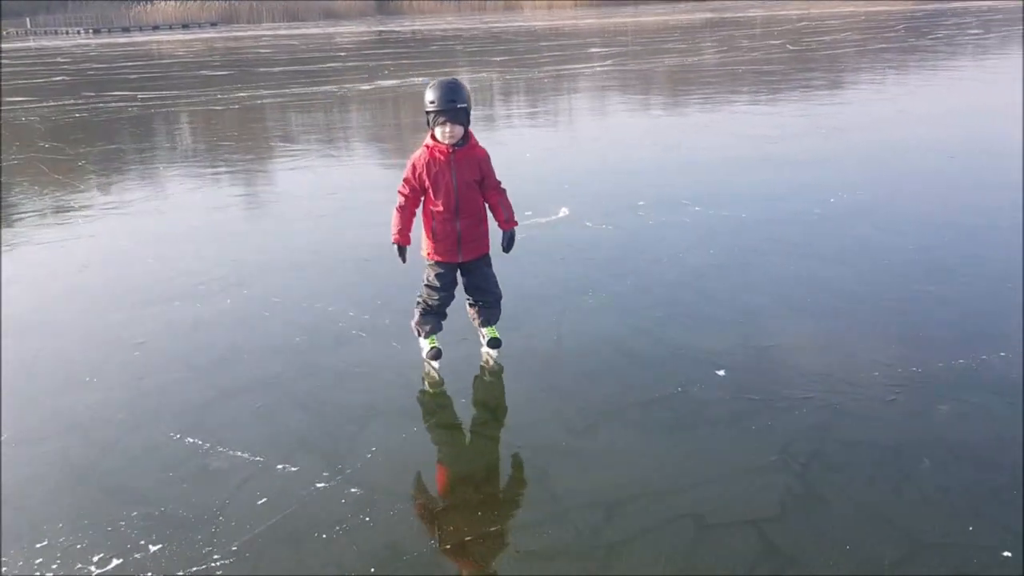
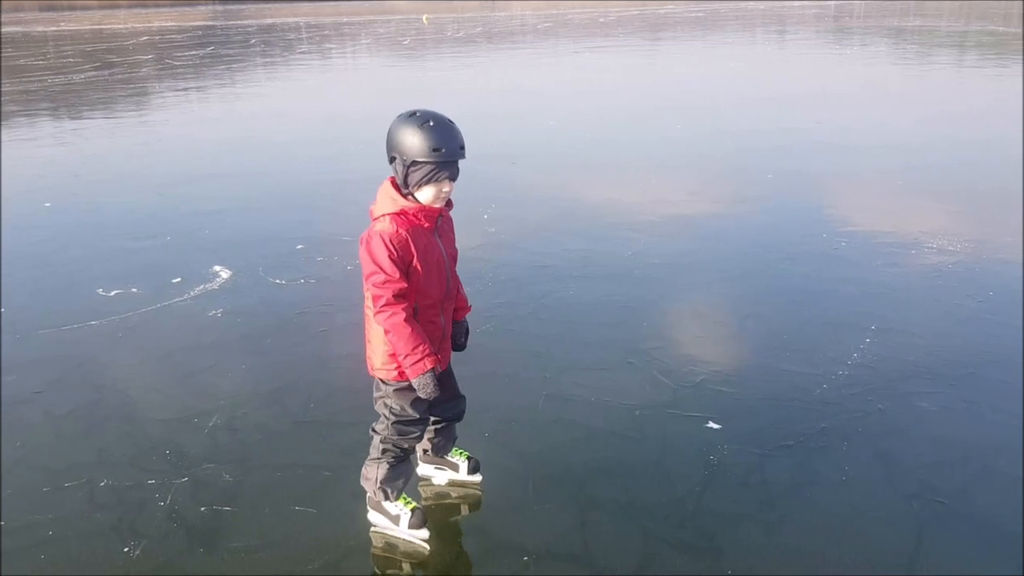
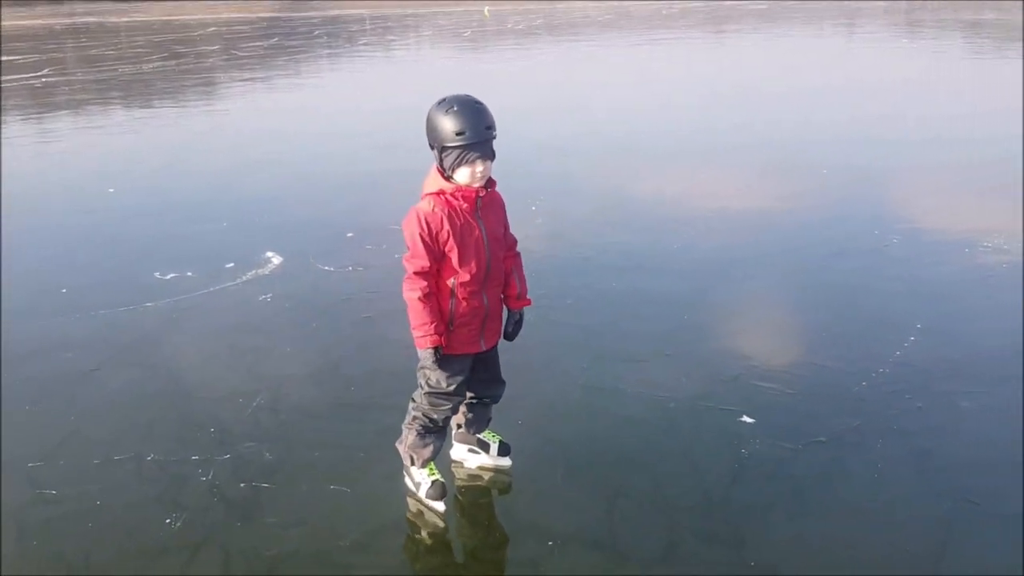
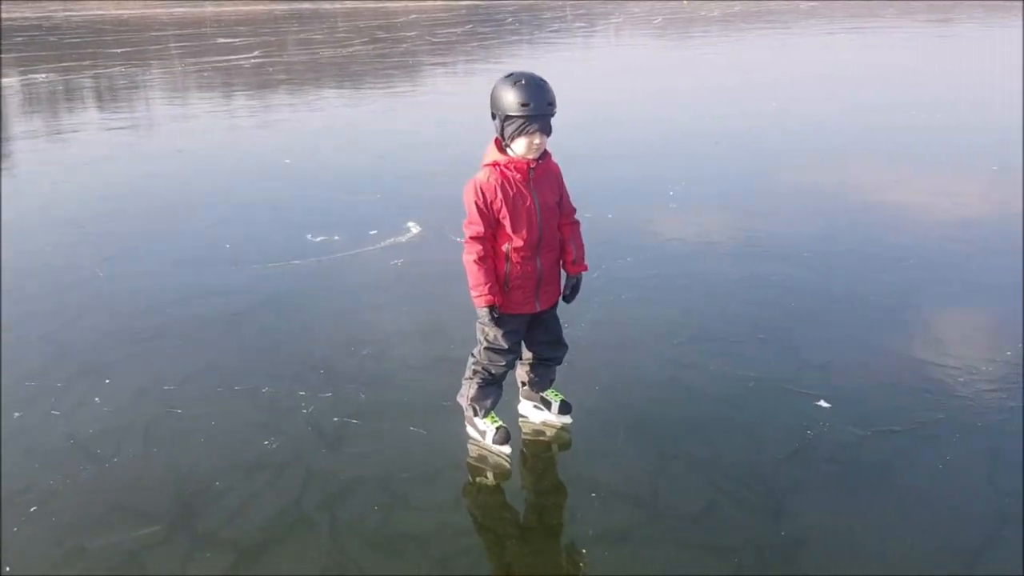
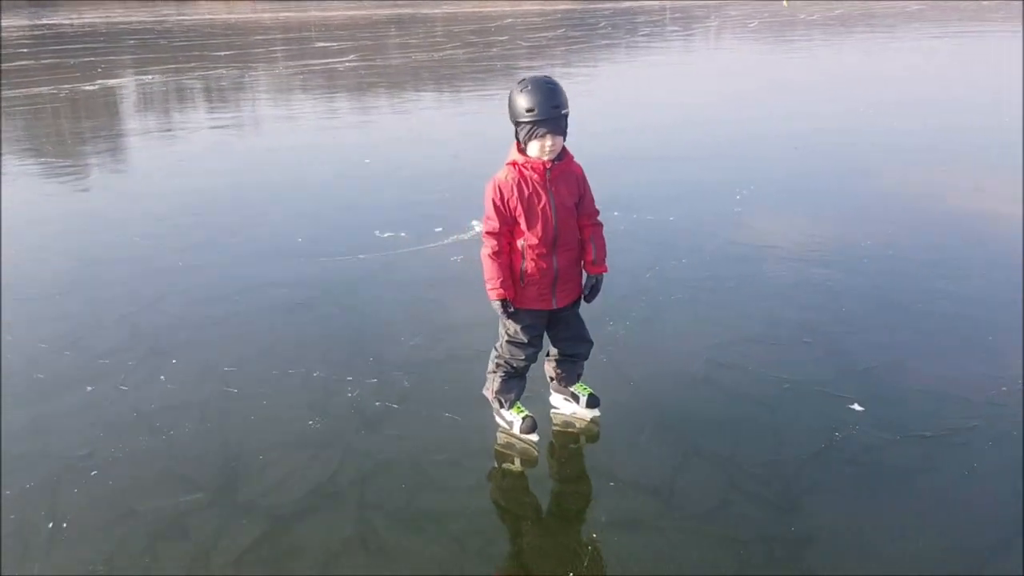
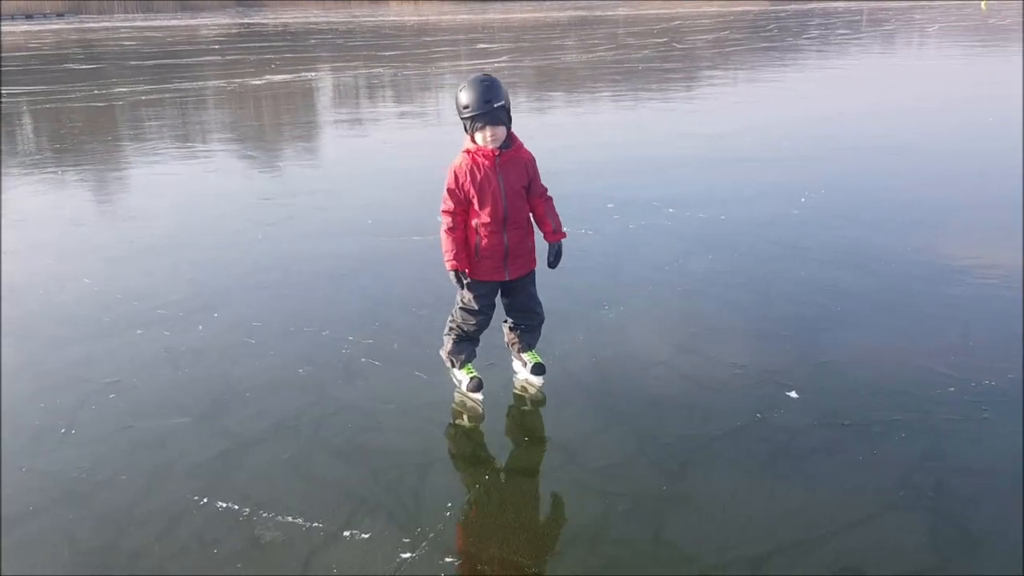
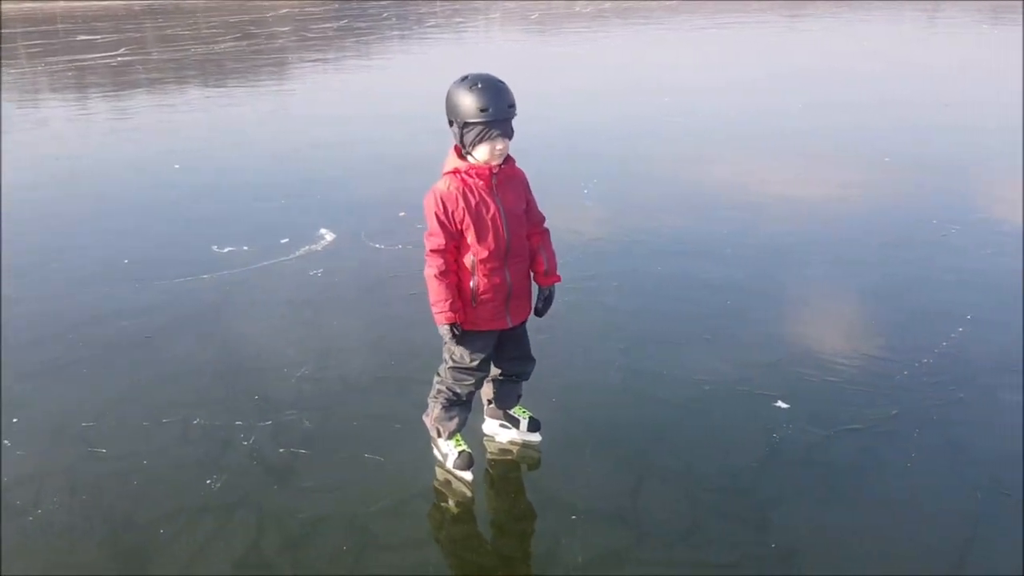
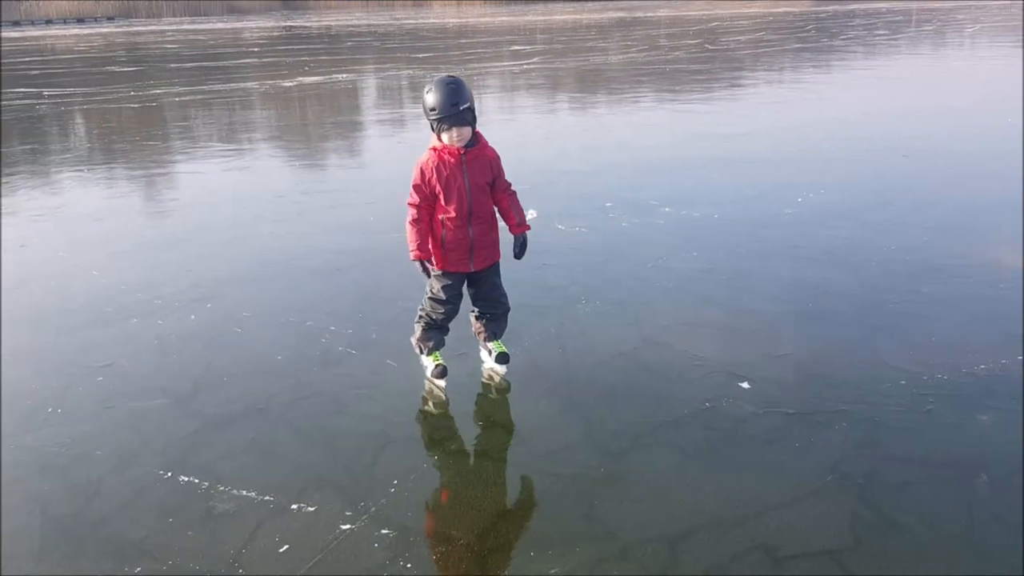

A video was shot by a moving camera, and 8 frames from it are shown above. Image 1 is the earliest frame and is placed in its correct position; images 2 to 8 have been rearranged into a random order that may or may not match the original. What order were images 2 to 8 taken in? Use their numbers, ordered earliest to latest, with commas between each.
8, 6, 5, 4, 7, 3, 2
